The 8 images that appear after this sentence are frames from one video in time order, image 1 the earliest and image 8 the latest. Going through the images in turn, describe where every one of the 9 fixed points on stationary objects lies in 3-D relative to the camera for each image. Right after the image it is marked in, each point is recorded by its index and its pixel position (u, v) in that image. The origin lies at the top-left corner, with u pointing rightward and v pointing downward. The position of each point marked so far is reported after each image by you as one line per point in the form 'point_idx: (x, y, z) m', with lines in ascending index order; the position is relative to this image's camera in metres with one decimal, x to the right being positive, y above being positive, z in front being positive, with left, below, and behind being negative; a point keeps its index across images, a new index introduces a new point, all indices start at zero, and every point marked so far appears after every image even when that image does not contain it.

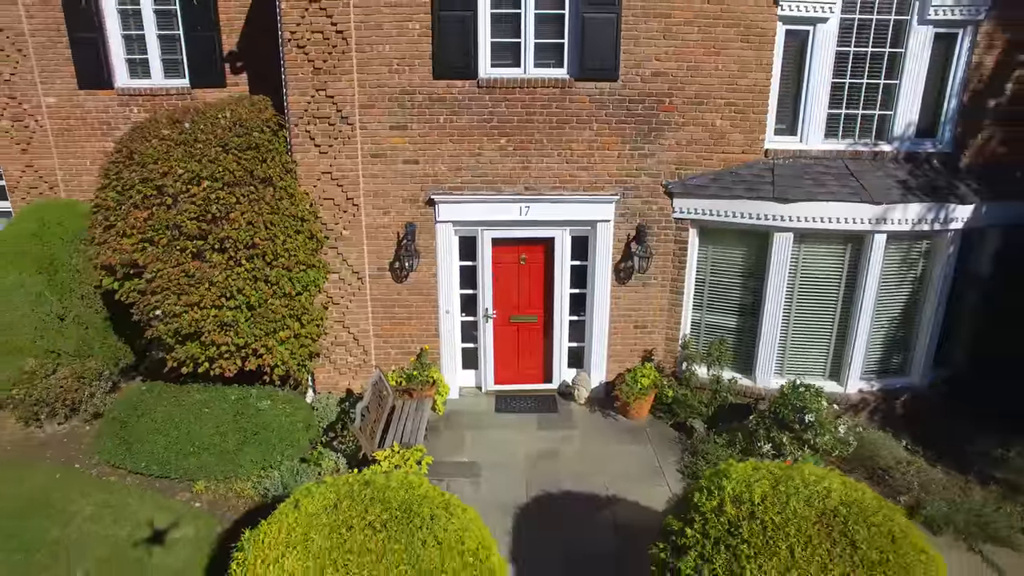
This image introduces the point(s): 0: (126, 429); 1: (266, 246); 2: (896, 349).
0: (-4.2, -1.5, +6.6) m
1: (-2.6, +0.4, +6.6) m
2: (+4.8, -0.7, +7.5) m
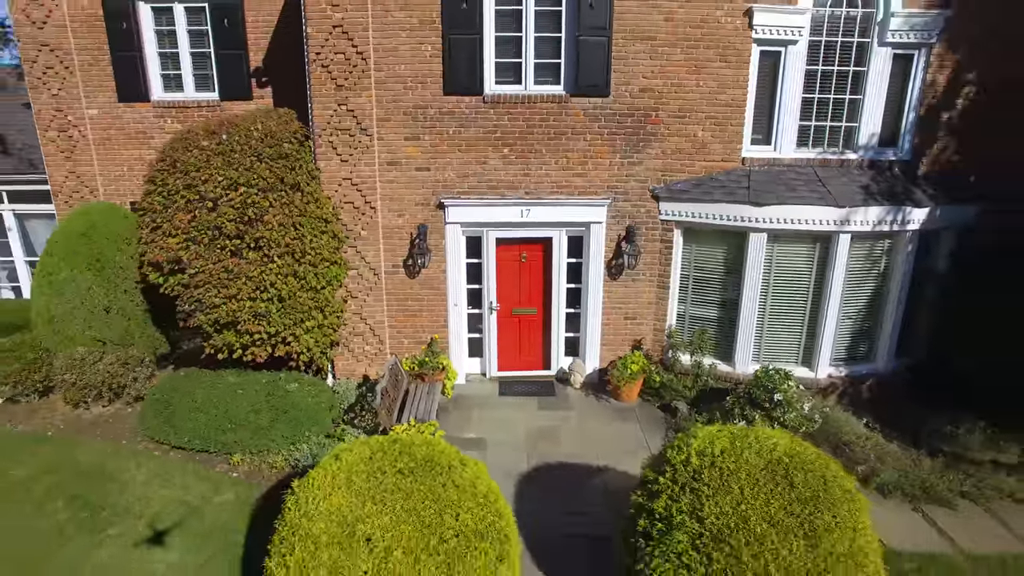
0: (-4.2, -1.5, +7.4) m
1: (-2.6, +0.5, +7.4) m
2: (+4.8, -0.7, +8.3) m
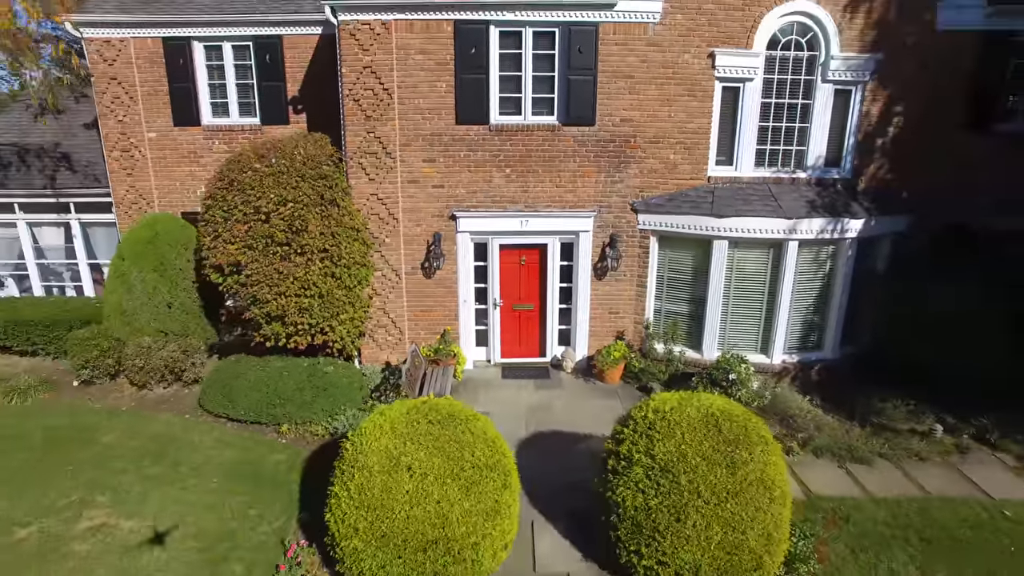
0: (-4.2, -1.4, +8.9) m
1: (-2.6, +0.5, +8.8) m
2: (+4.8, -0.6, +9.8) m
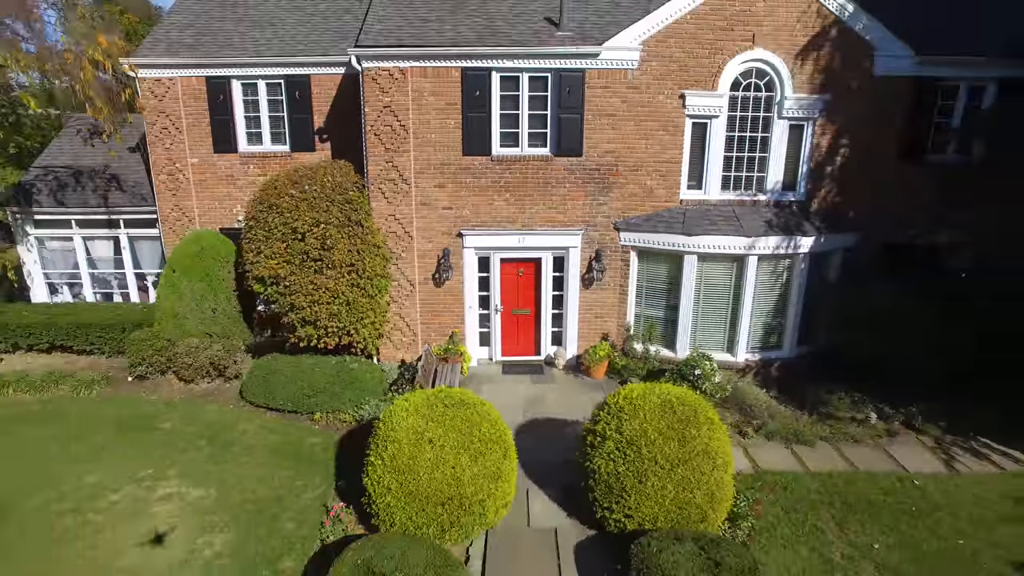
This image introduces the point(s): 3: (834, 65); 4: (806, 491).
0: (-4.2, -1.6, +10.3) m
1: (-2.6, +0.4, +10.3) m
2: (+4.8, -0.8, +11.3) m
3: (+5.5, +3.8, +10.4) m
4: (+3.9, -2.7, +8.1) m
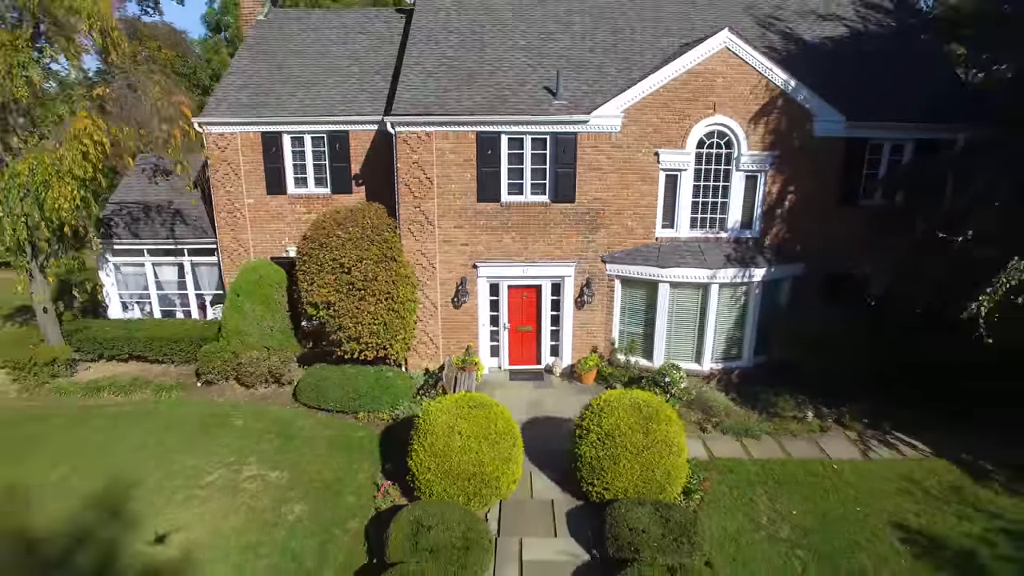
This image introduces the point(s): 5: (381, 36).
0: (-4.1, -2.1, +12.7) m
1: (-2.5, -0.1, +12.6) m
2: (+4.9, -1.2, +13.6) m
3: (+5.6, +3.4, +12.7) m
4: (+4.0, -3.1, +10.4) m
5: (-3.5, +6.9, +16.7) m
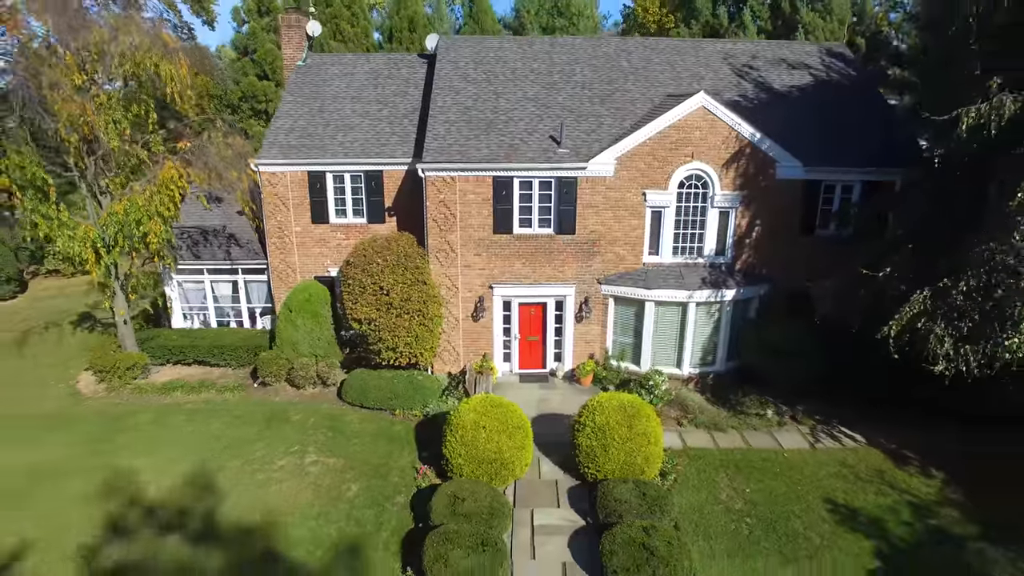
0: (-3.8, -2.5, +15.2) m
1: (-2.2, -0.5, +15.1) m
2: (+5.2, -1.7, +16.1) m
3: (+5.9, +2.9, +15.1) m
4: (+4.2, -3.6, +12.9) m
5: (-3.3, +6.5, +19.2) m
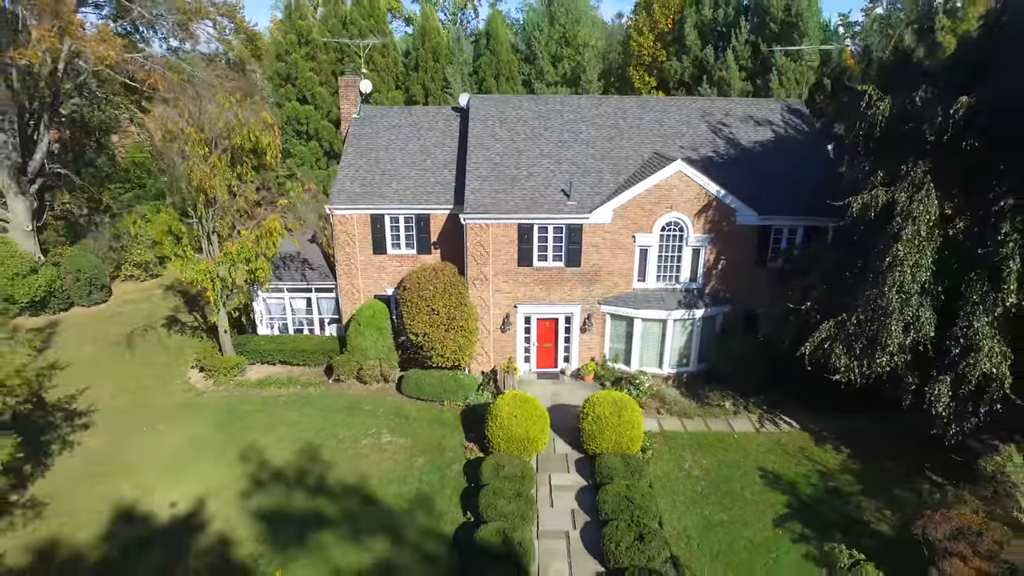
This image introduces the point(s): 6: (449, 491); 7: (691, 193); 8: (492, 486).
0: (-3.2, -3.2, +19.9) m
1: (-1.6, -1.2, +19.8) m
2: (+5.8, -2.3, +20.7) m
3: (+6.5, +2.2, +19.6) m
4: (+4.9, -4.3, +17.6) m
5: (-2.6, +5.9, +23.5) m
6: (-1.6, -5.2, +15.6) m
7: (+5.6, +3.0, +19.3) m
8: (-0.5, -4.7, +14.6) m
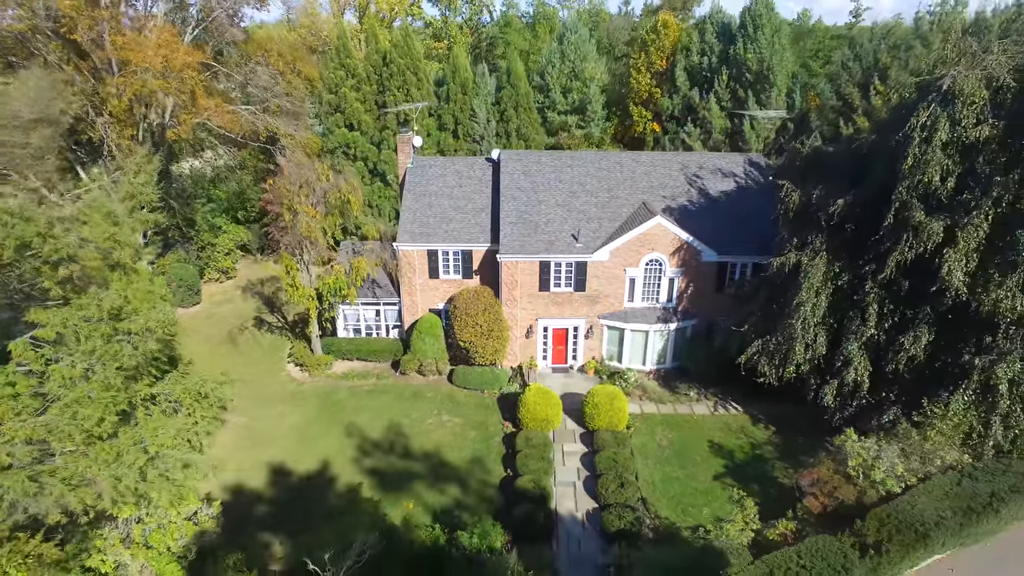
0: (-2.2, -4.0, +27.0) m
1: (-0.6, -2.0, +26.7) m
2: (+6.8, -3.1, +27.6) m
3: (+7.5, +1.4, +26.3) m
4: (+5.8, -5.3, +24.6) m
5: (-1.6, +5.3, +30.1) m
6: (-0.7, -6.2, +22.8) m
7: (+6.6, +2.1, +25.9) m
8: (+0.4, -5.8, +21.7) m
